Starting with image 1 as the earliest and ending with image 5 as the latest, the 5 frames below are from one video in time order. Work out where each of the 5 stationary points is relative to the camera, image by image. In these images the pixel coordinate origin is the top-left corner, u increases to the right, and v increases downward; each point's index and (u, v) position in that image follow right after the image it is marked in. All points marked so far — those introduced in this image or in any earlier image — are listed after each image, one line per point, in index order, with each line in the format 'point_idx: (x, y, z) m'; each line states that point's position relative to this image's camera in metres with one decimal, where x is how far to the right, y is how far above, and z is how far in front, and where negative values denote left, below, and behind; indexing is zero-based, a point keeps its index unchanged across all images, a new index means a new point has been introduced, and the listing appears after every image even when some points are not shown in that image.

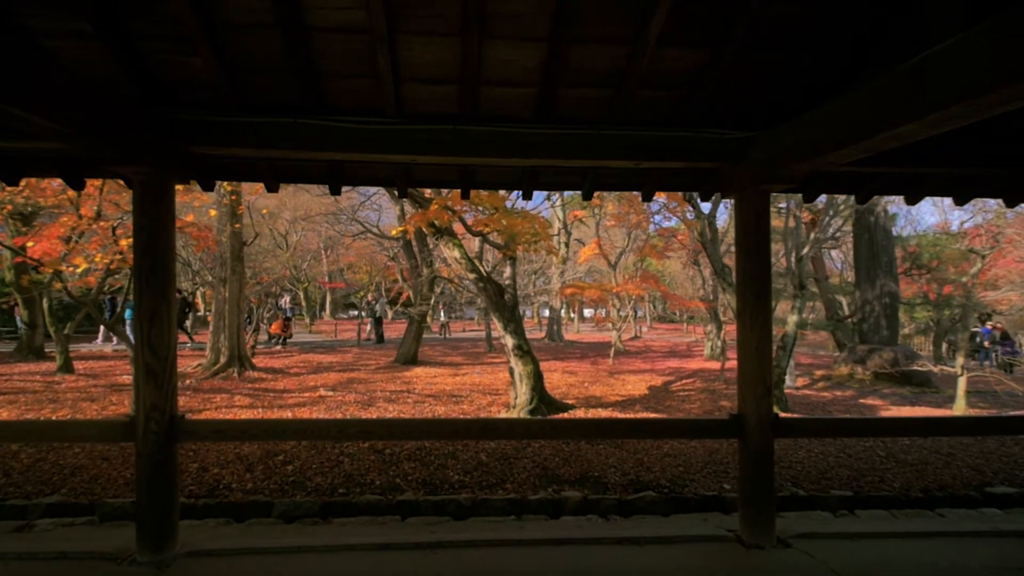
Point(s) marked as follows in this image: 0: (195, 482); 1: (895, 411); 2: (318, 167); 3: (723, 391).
0: (-3.2, -2.0, +5.3) m
1: (+6.7, -2.1, +9.0) m
2: (-1.5, +1.0, +4.1) m
3: (+4.2, -2.0, +10.4) m
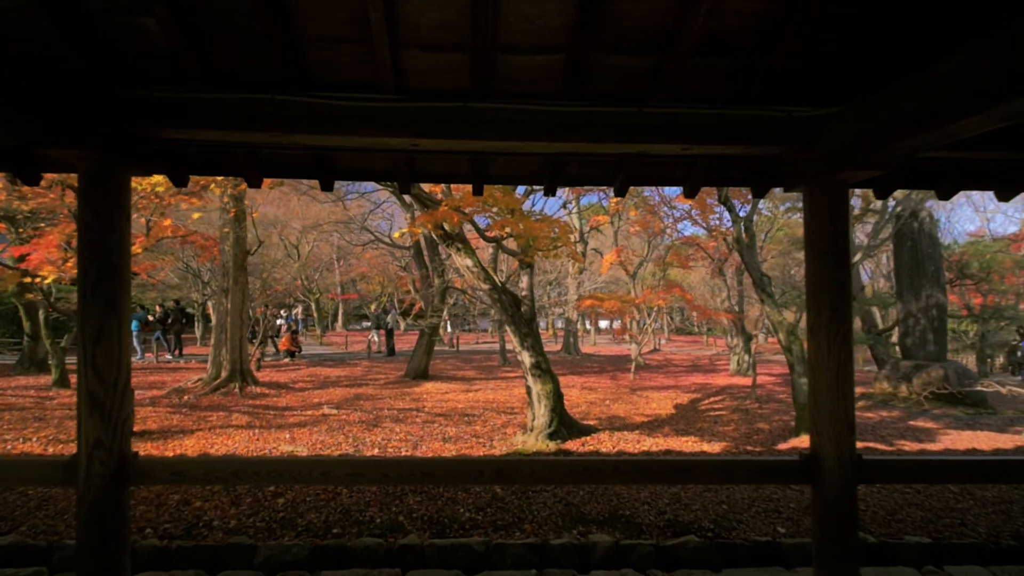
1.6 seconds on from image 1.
0: (-3.0, -2.1, +4.6) m
1: (+6.9, -2.3, +8.1) m
2: (-1.4, +0.9, +3.5) m
3: (+4.5, -2.2, +9.5) m
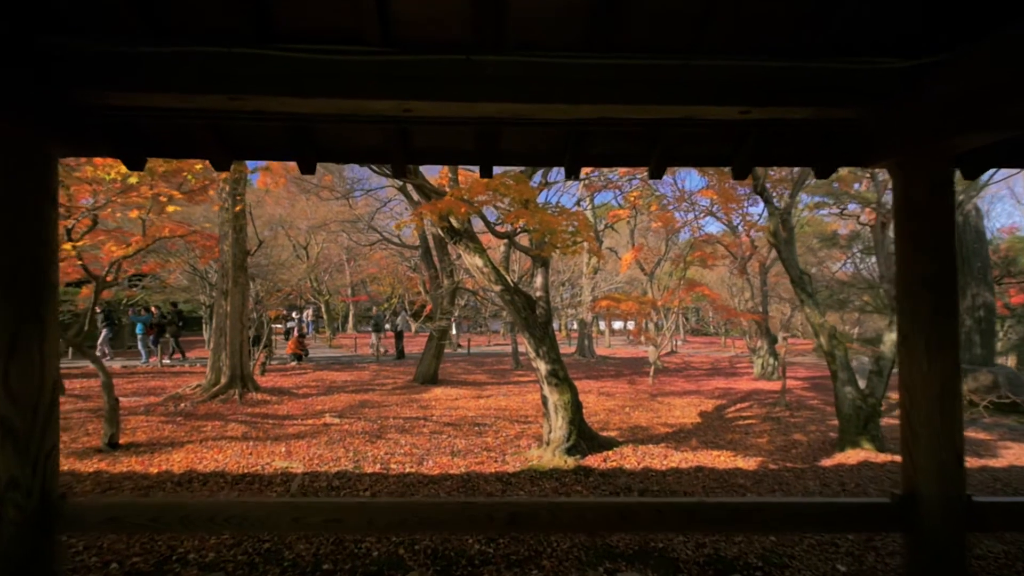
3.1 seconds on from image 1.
0: (-2.9, -2.1, +4.1) m
1: (+7.1, -2.3, +7.4) m
2: (-1.3, +0.9, +2.9) m
3: (+4.7, -2.2, +8.8) m
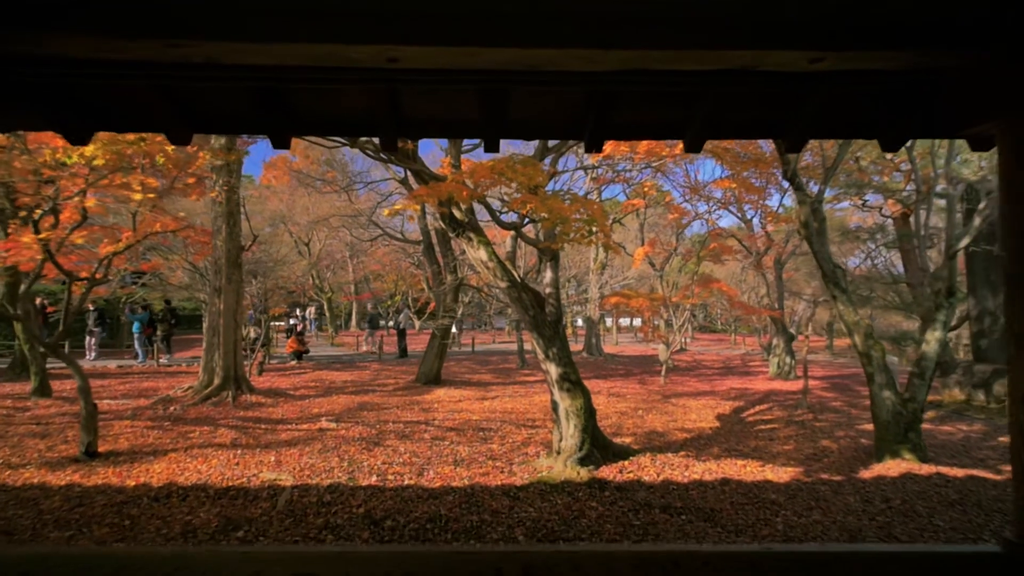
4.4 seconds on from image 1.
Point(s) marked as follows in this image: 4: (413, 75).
0: (-2.9, -2.0, +3.6) m
1: (+7.2, -2.2, +6.8) m
2: (-1.2, +0.9, +2.4) m
3: (+4.8, -2.2, +8.3) m
4: (-0.4, +0.9, +2.2) m
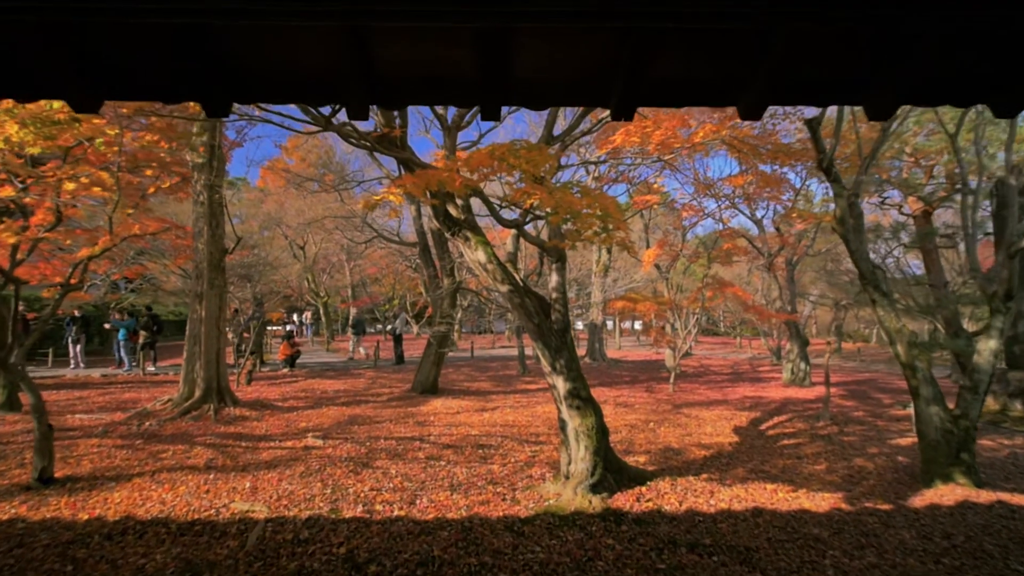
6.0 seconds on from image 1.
0: (-2.8, -2.1, +3.0) m
1: (+7.3, -2.2, +6.2) m
2: (-1.2, +0.9, +1.8) m
3: (+4.9, -2.2, +7.7) m
4: (-0.4, +0.9, +1.6) m
